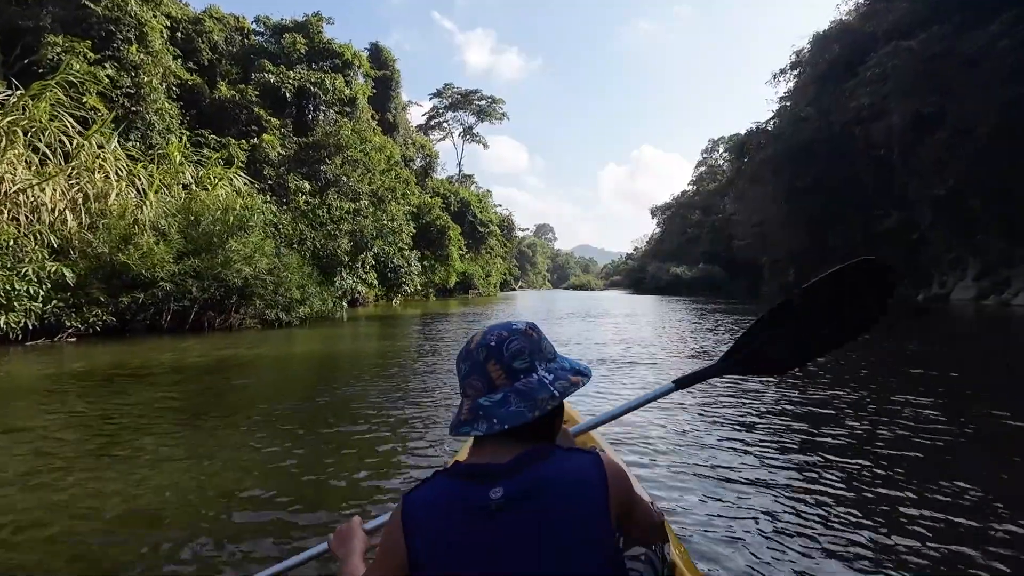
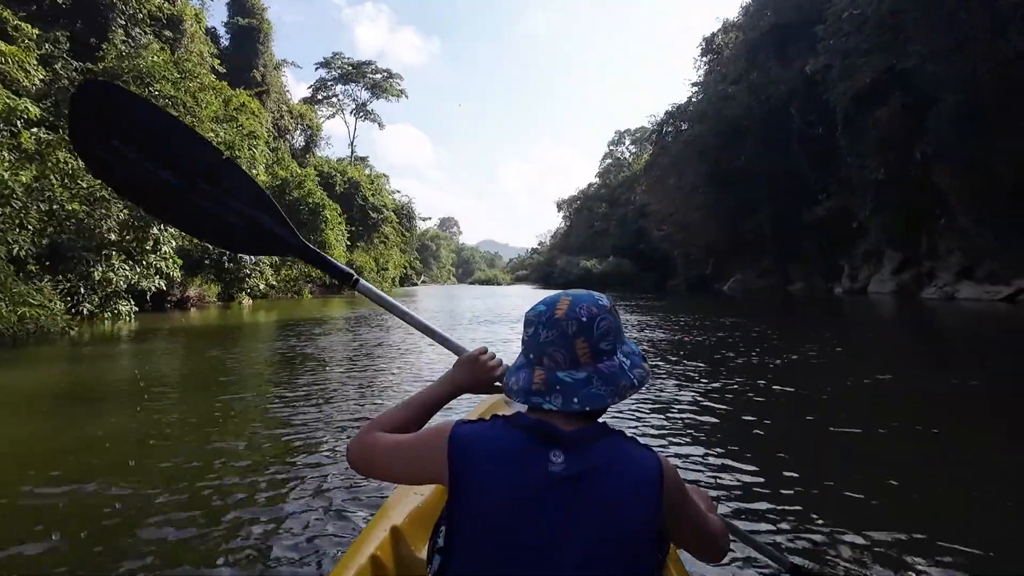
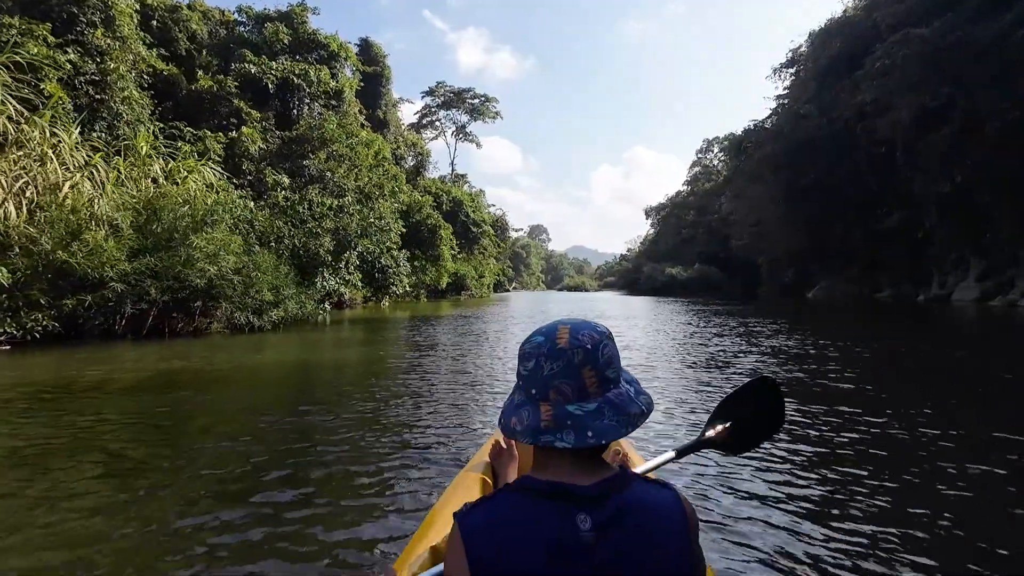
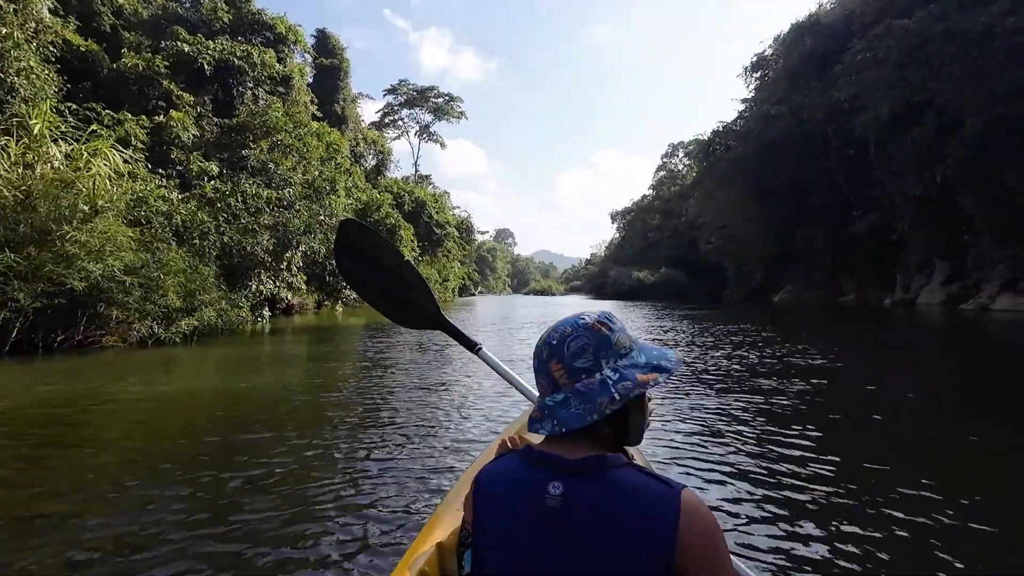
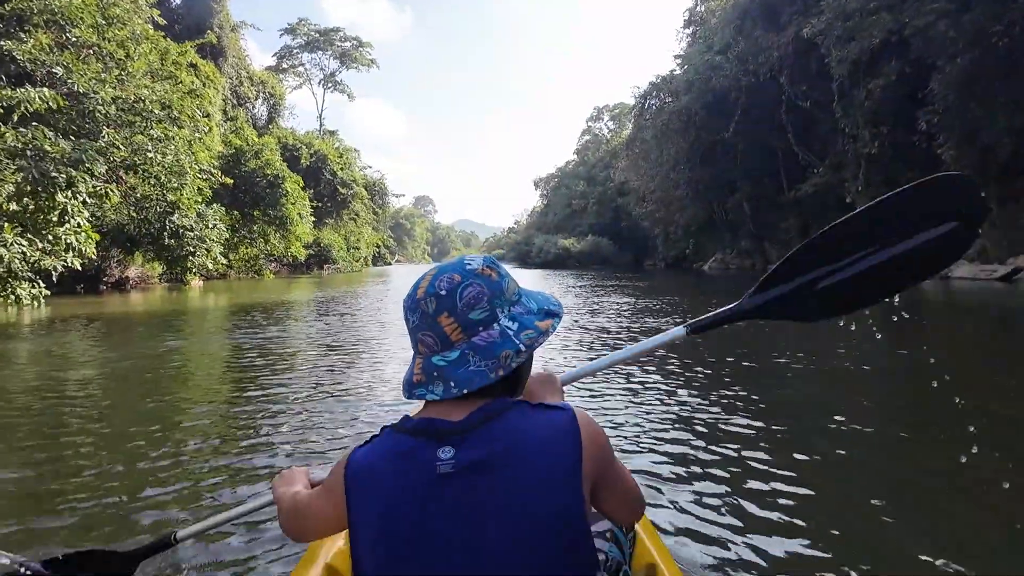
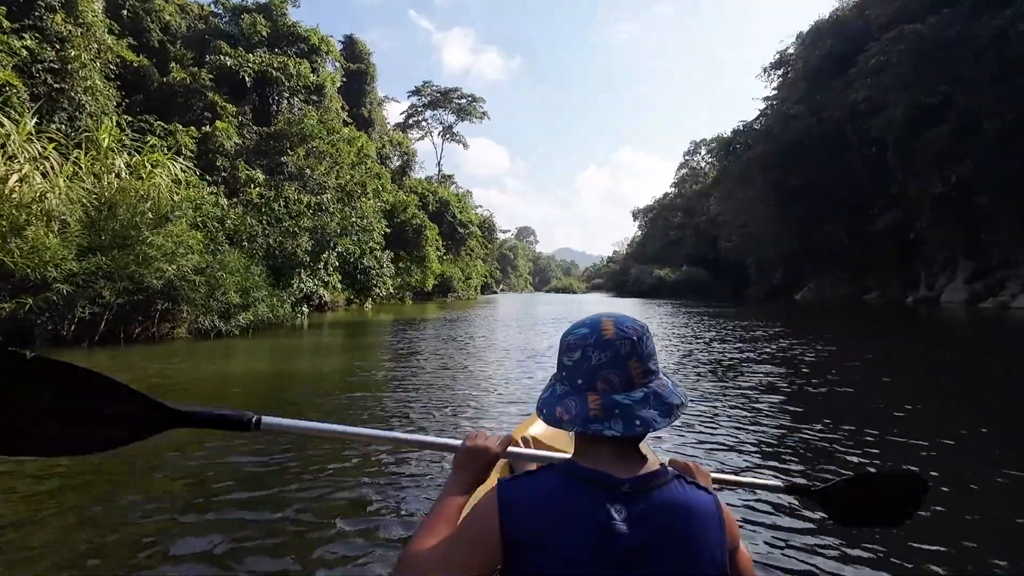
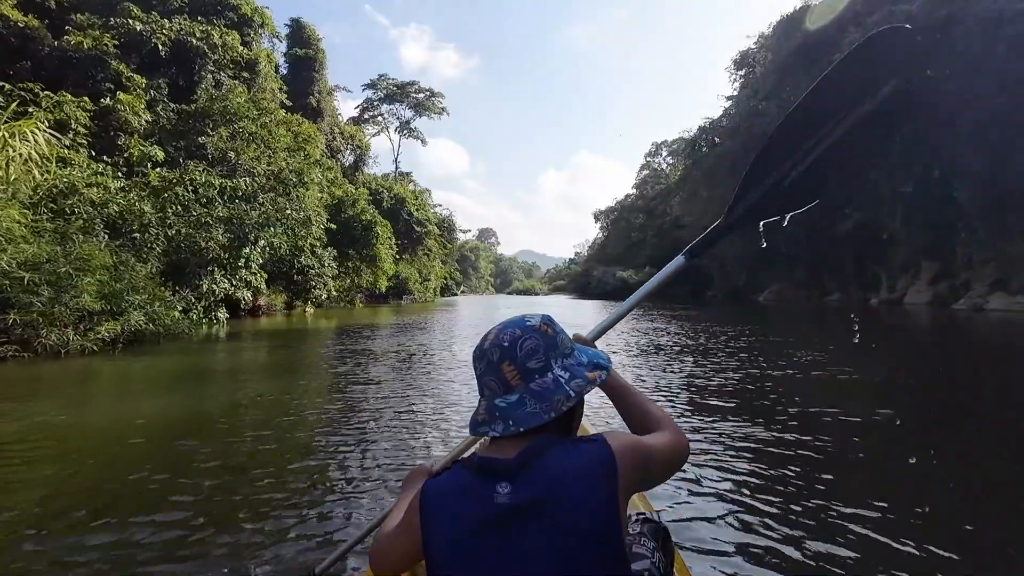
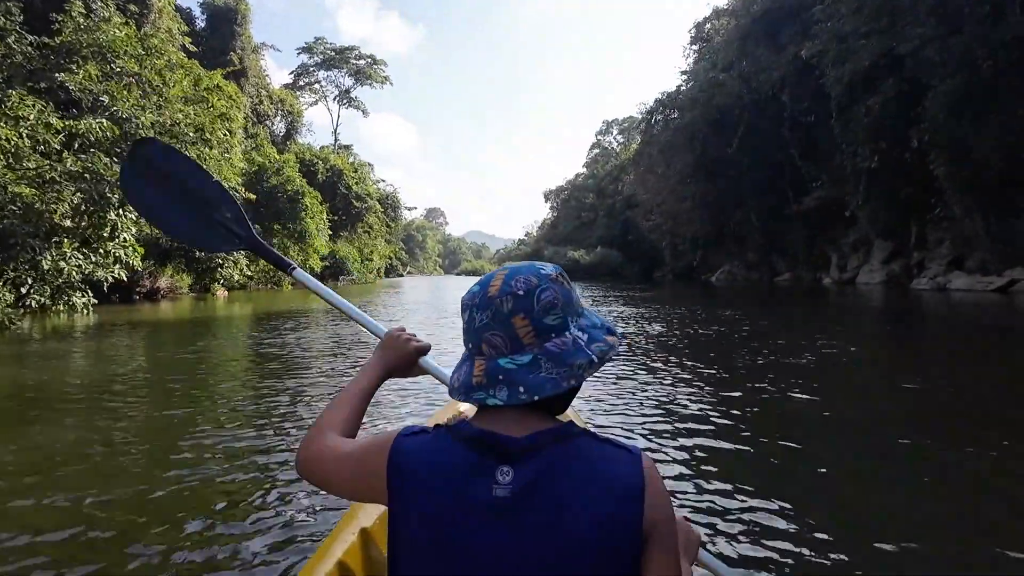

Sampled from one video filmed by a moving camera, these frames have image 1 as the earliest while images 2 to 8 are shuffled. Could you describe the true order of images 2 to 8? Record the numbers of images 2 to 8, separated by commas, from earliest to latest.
3, 6, 4, 7, 2, 8, 5
